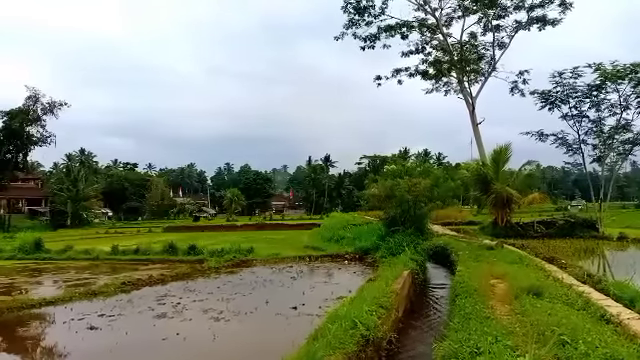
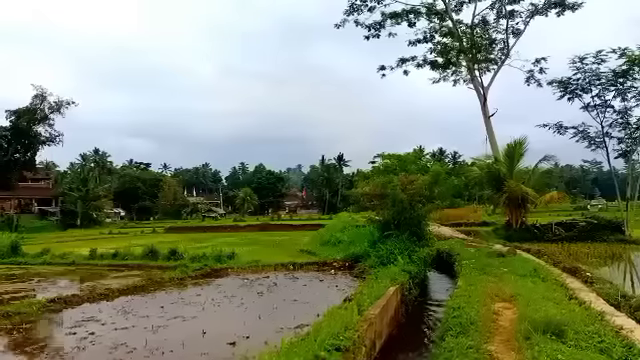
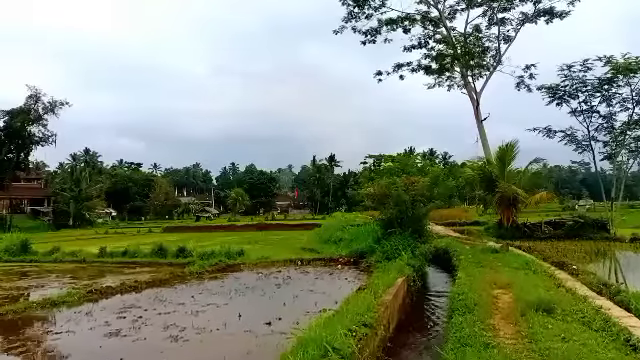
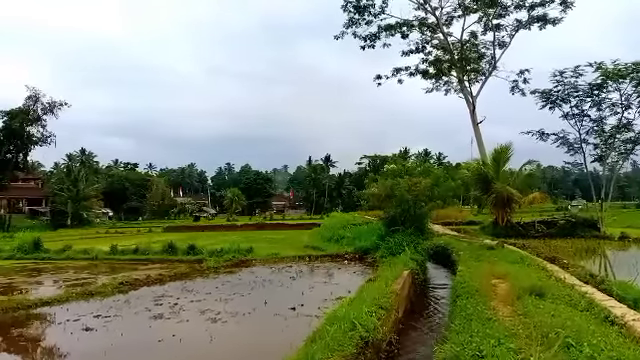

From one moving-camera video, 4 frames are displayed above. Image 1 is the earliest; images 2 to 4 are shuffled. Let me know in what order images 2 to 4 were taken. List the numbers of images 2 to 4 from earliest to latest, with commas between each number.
4, 3, 2
